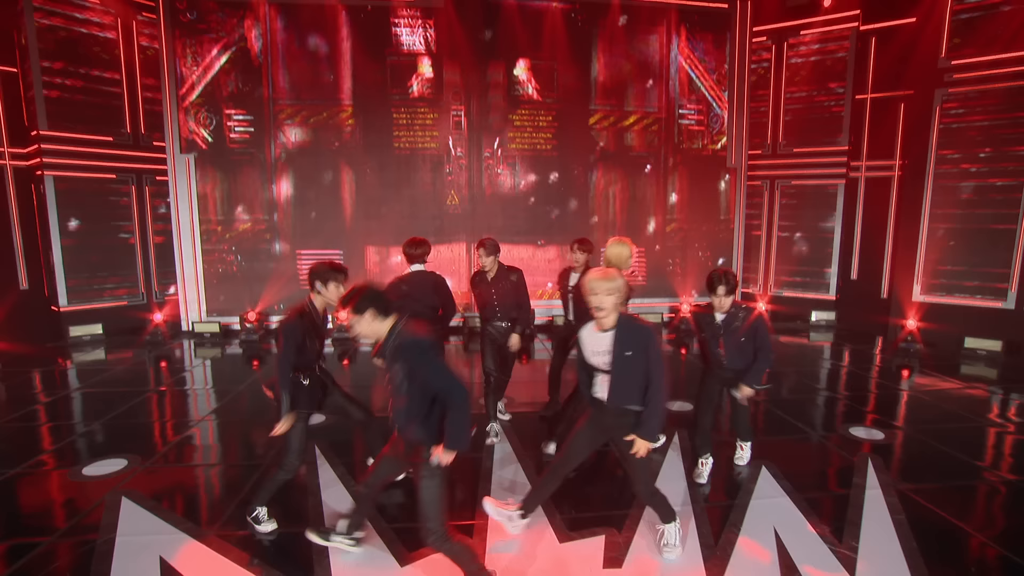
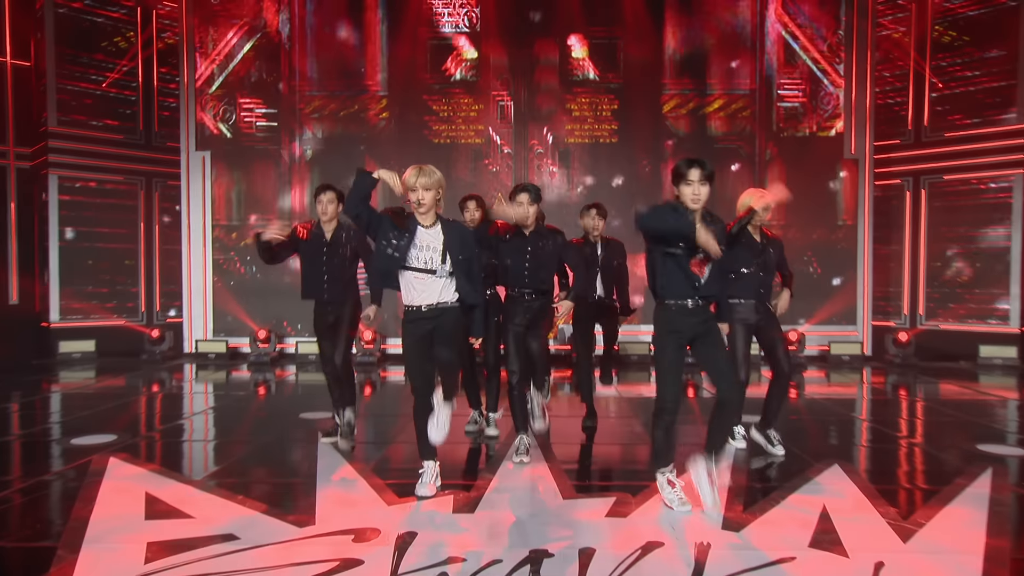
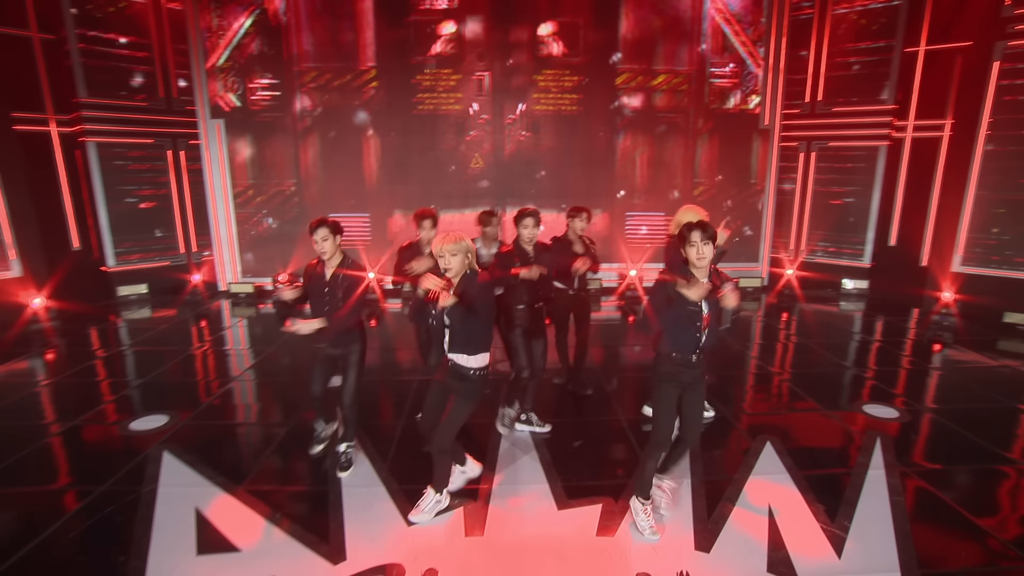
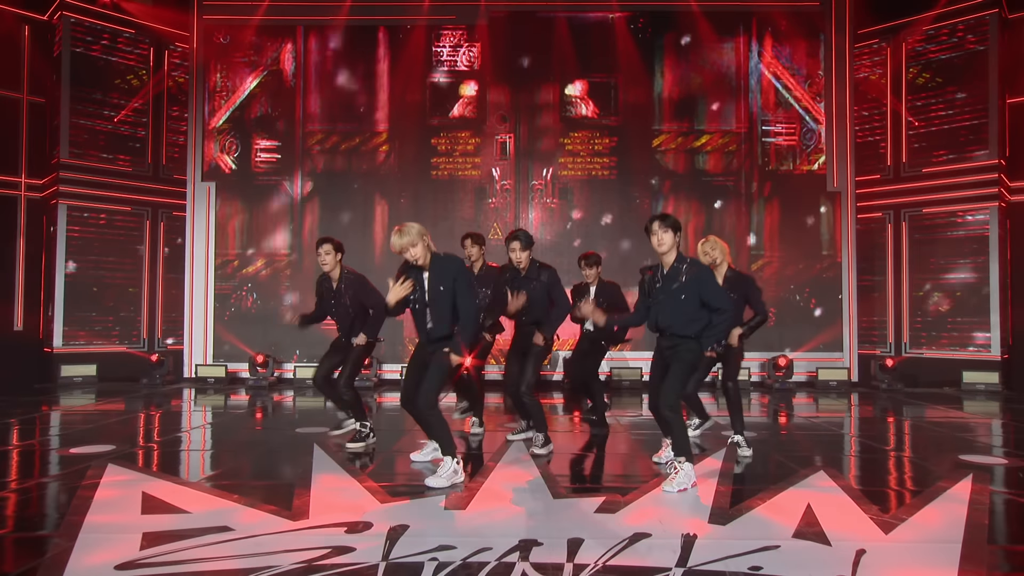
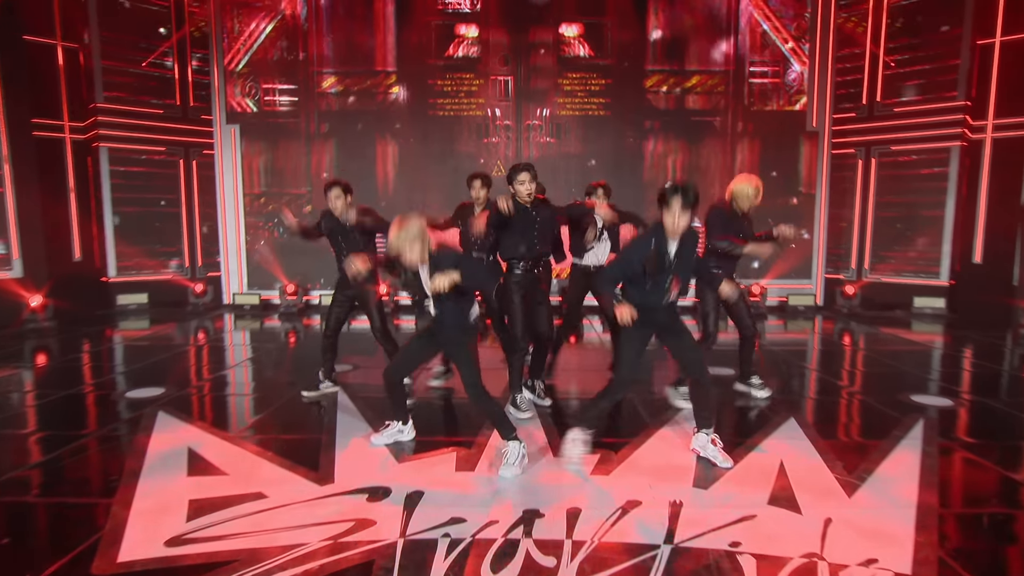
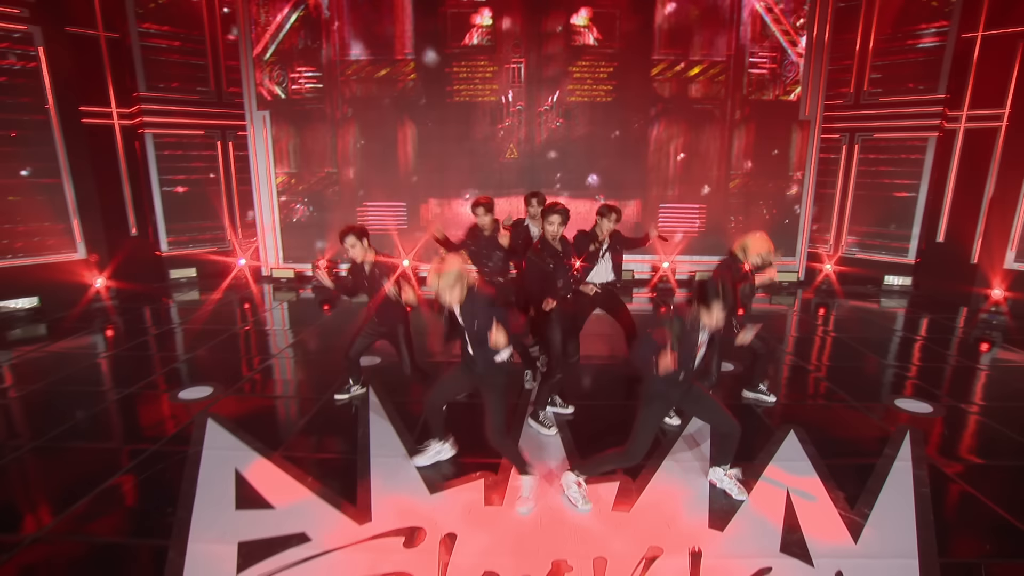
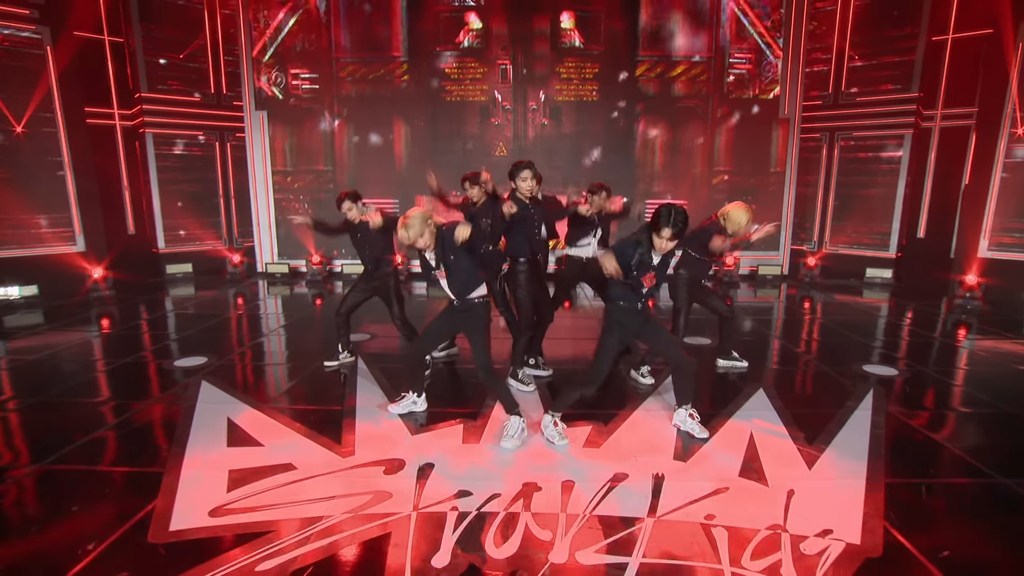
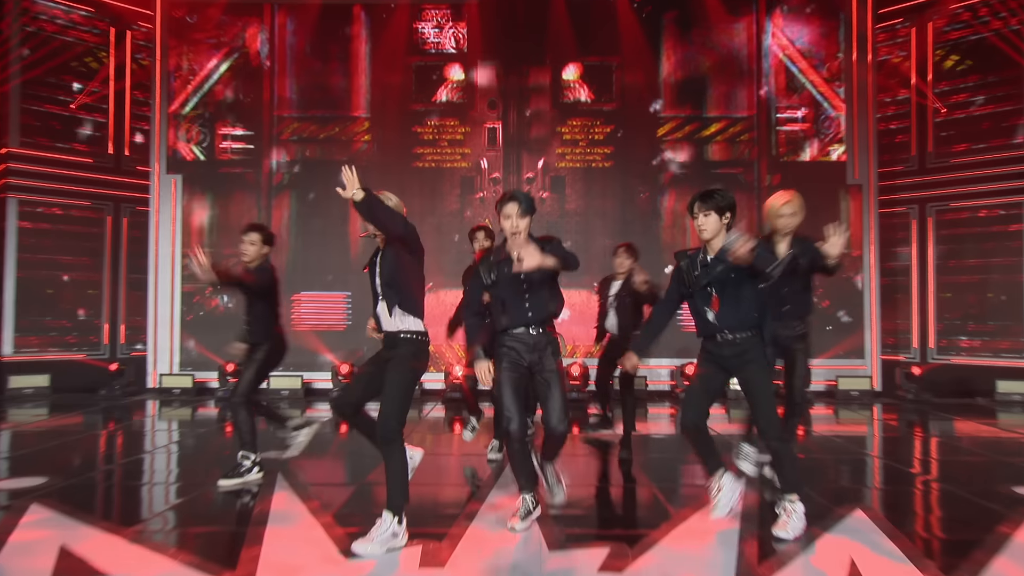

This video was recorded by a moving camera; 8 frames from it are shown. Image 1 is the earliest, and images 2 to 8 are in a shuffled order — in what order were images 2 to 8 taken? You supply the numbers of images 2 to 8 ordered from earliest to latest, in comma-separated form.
3, 6, 7, 5, 2, 4, 8
